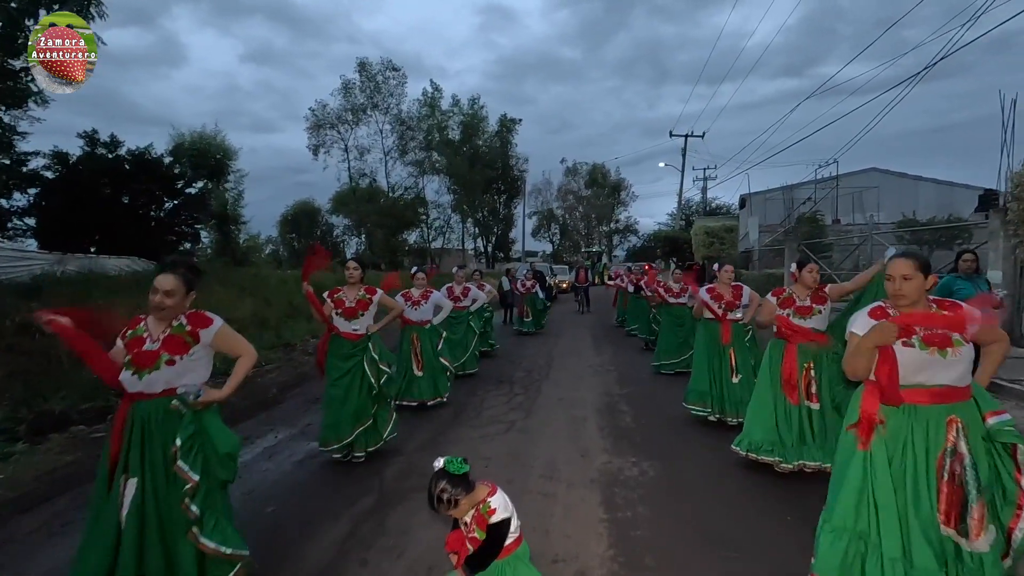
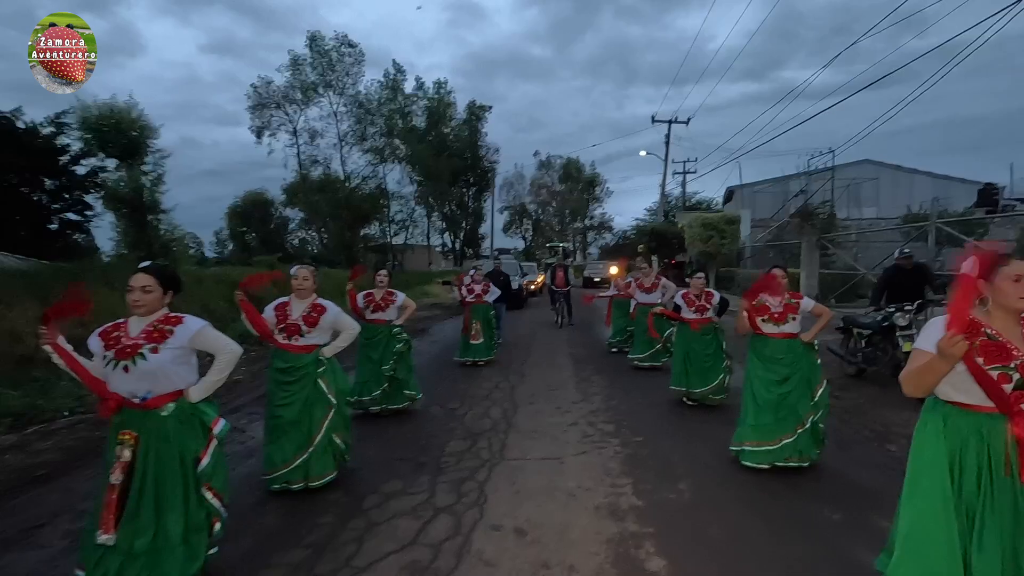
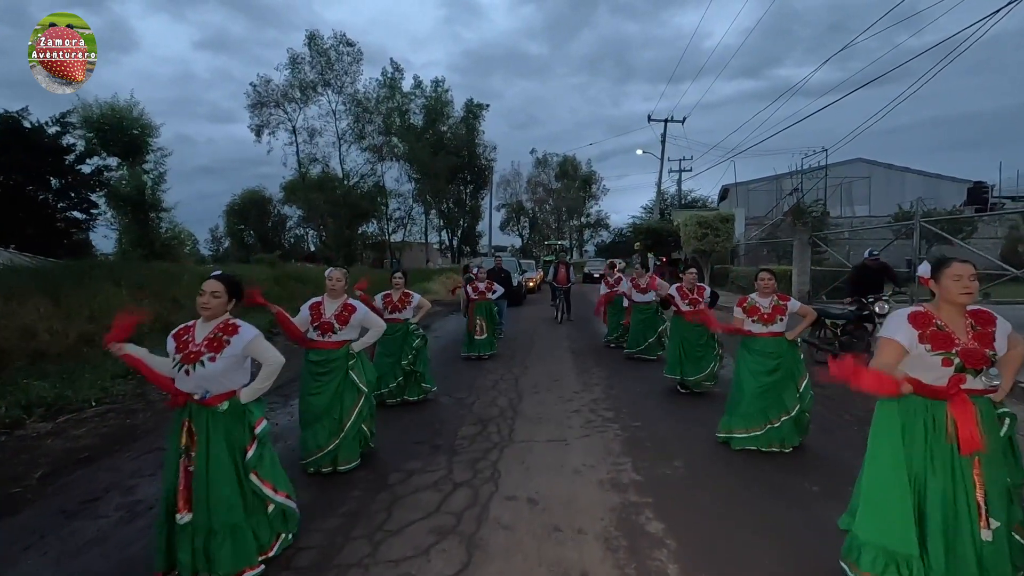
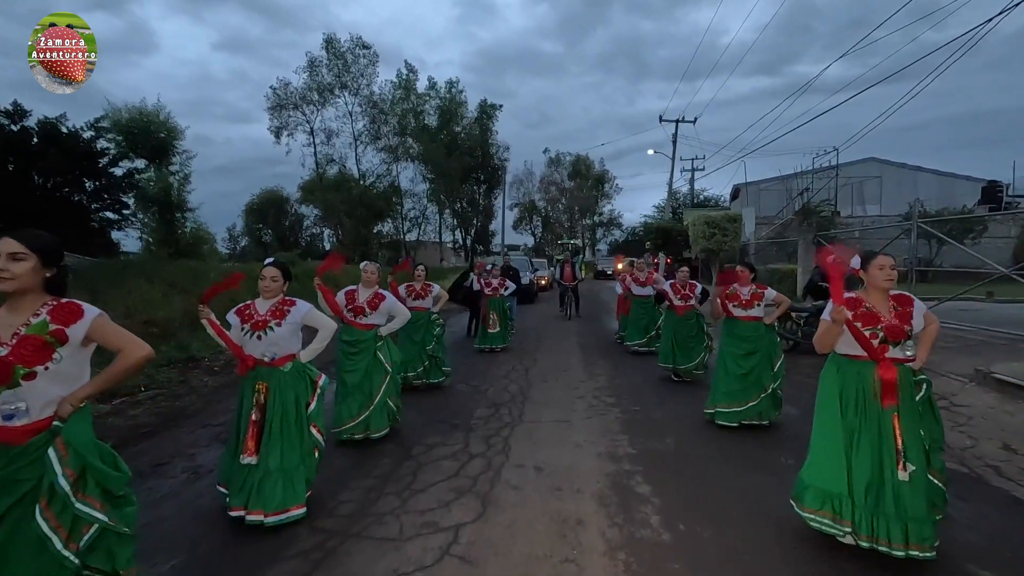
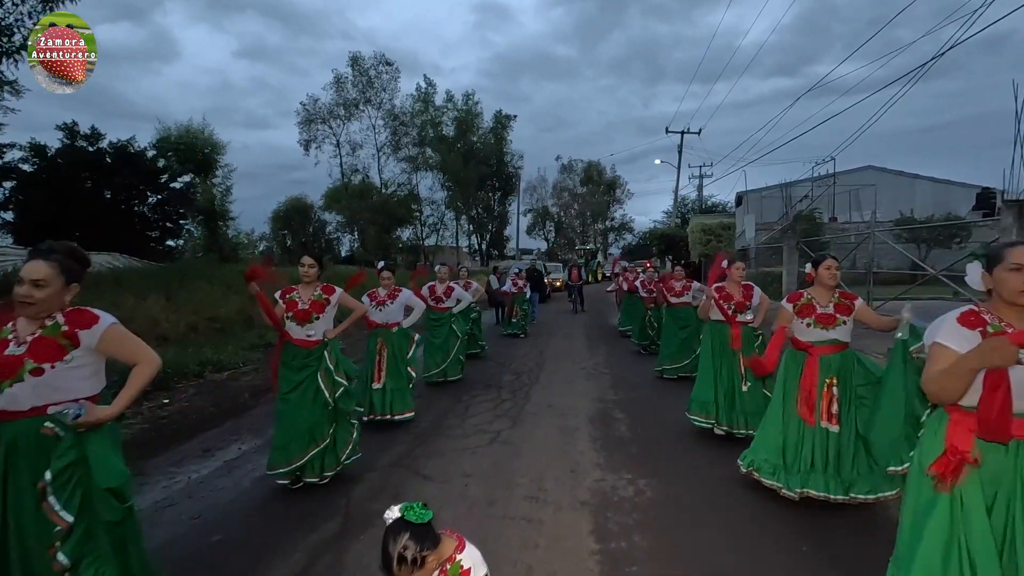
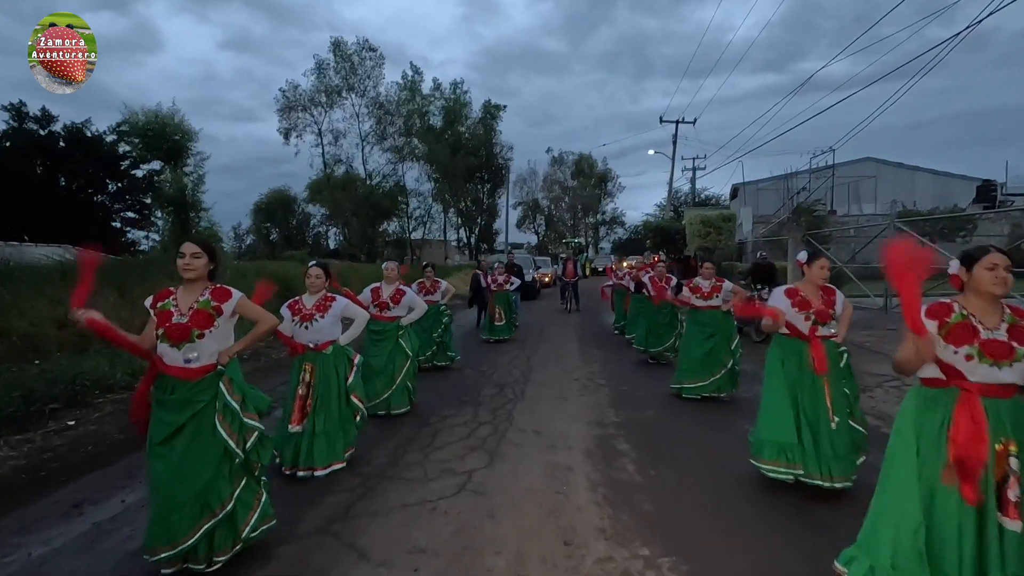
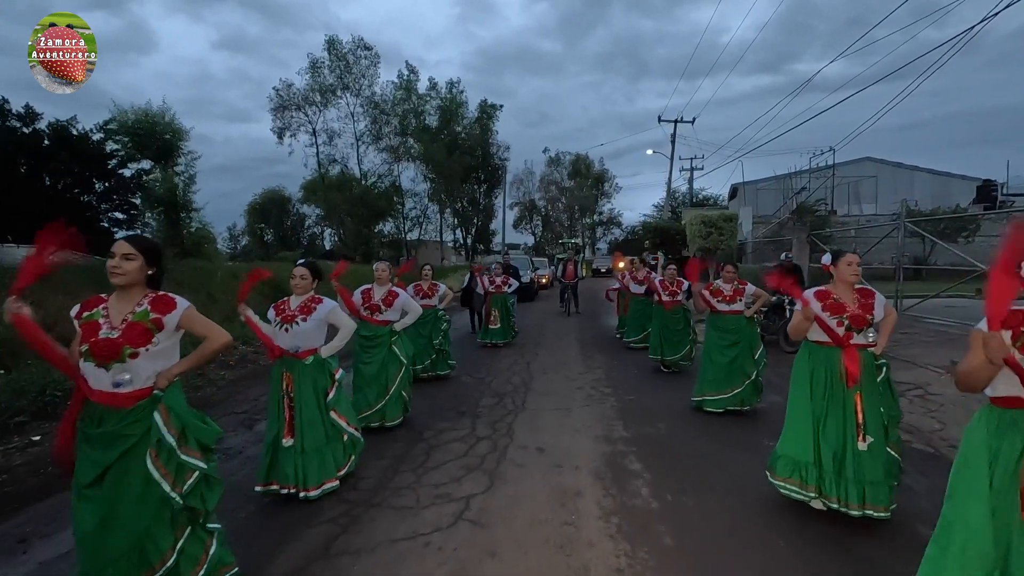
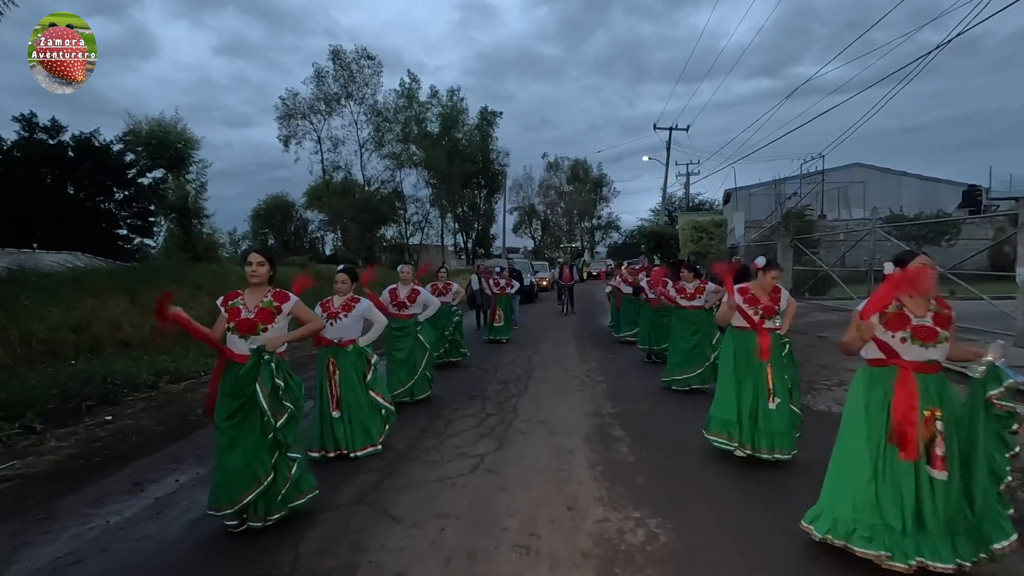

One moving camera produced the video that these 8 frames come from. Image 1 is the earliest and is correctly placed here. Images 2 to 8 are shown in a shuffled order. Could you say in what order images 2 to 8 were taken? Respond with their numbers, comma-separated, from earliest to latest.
5, 8, 6, 7, 4, 3, 2
